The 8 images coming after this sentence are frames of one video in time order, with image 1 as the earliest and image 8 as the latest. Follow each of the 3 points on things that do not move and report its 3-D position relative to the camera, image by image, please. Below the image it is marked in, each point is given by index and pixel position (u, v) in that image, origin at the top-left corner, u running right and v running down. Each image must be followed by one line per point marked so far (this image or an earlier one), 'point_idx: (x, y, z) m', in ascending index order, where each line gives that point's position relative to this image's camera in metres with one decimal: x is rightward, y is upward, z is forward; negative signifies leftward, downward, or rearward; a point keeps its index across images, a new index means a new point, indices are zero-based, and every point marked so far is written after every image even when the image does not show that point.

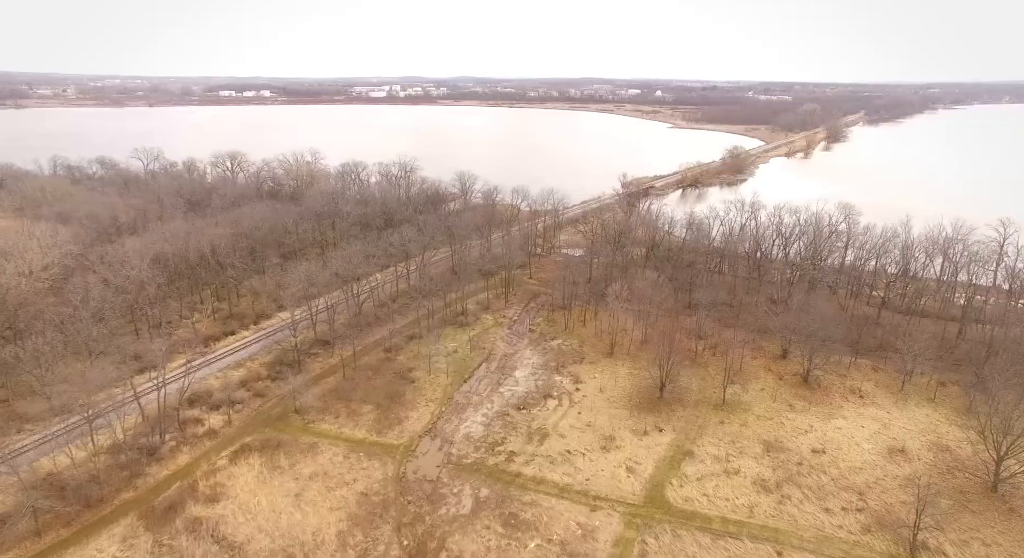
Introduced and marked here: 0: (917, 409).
0: (+14.9, -4.7, +19.3) m
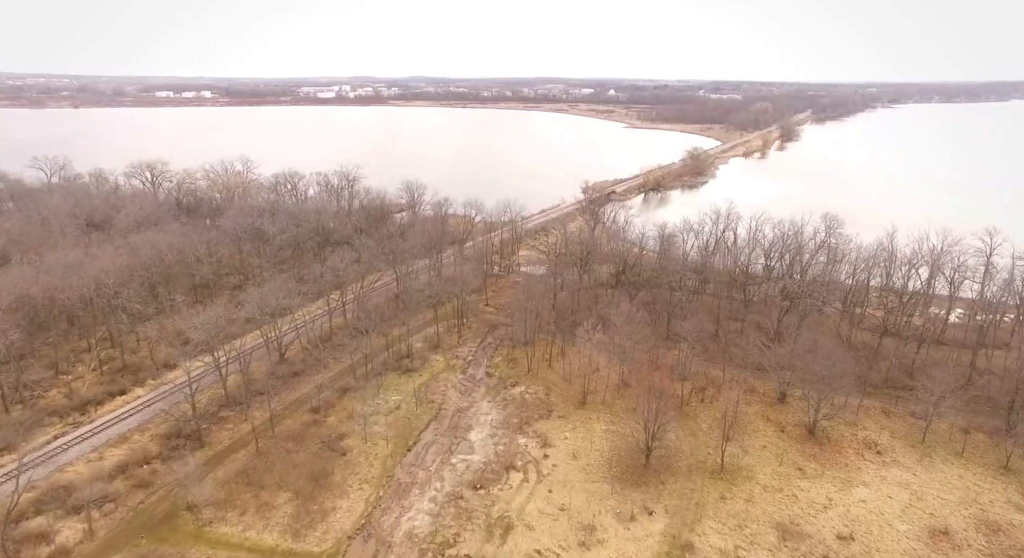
0: (+13.5, -5.8, +16.3) m
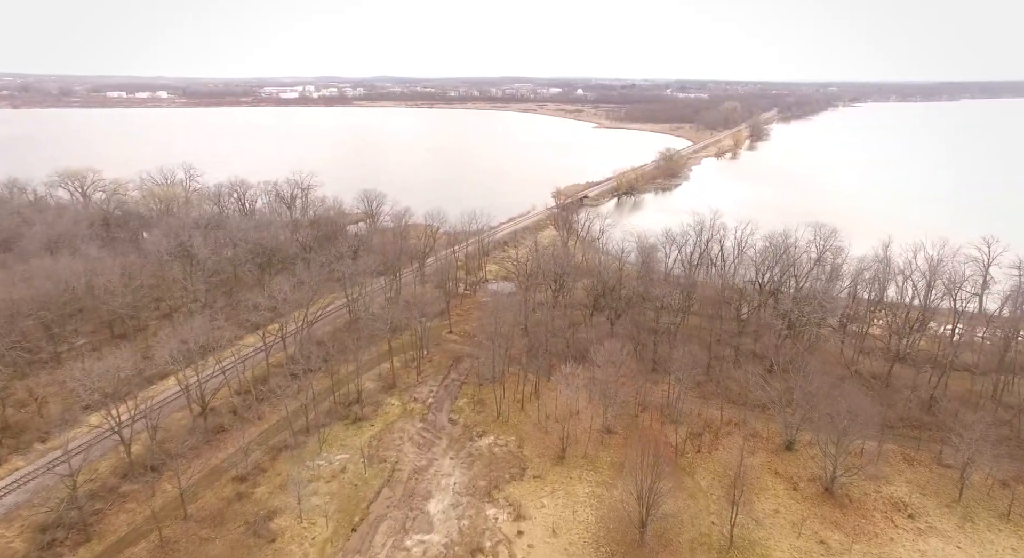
0: (+12.6, -6.7, +13.8) m
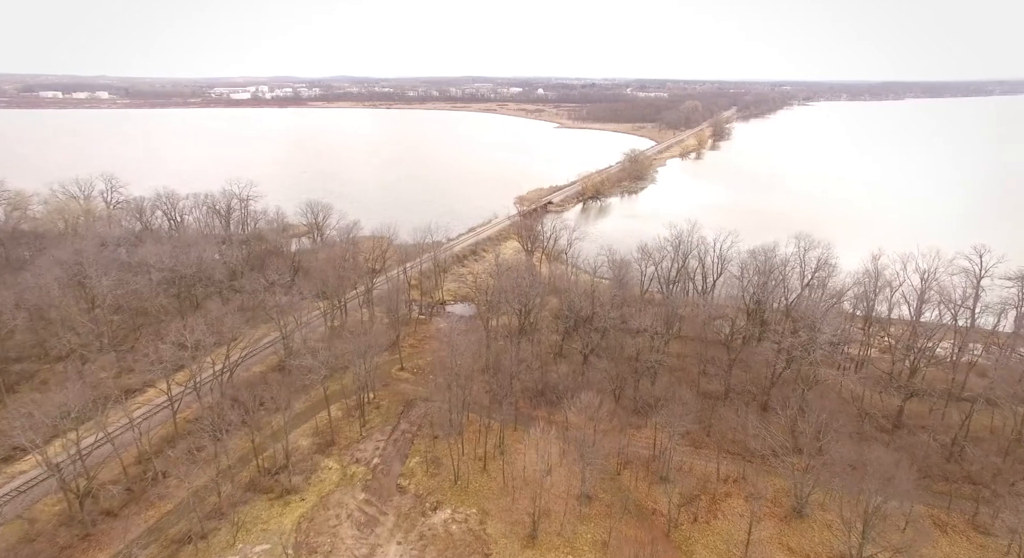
0: (+11.8, -7.6, +11.4) m
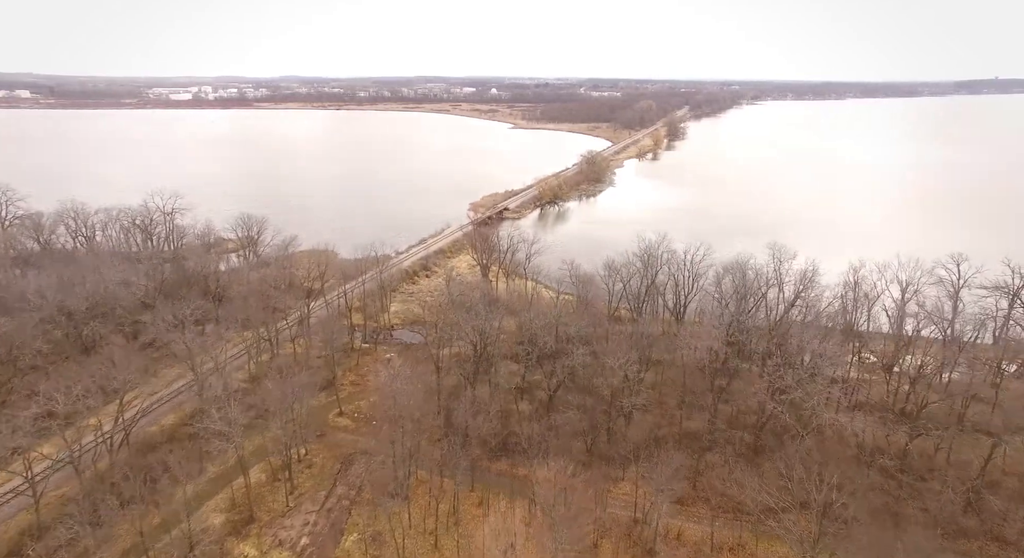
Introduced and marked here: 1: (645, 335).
0: (+11.0, -8.3, +9.4) m
1: (+5.1, -2.0, +19.9) m
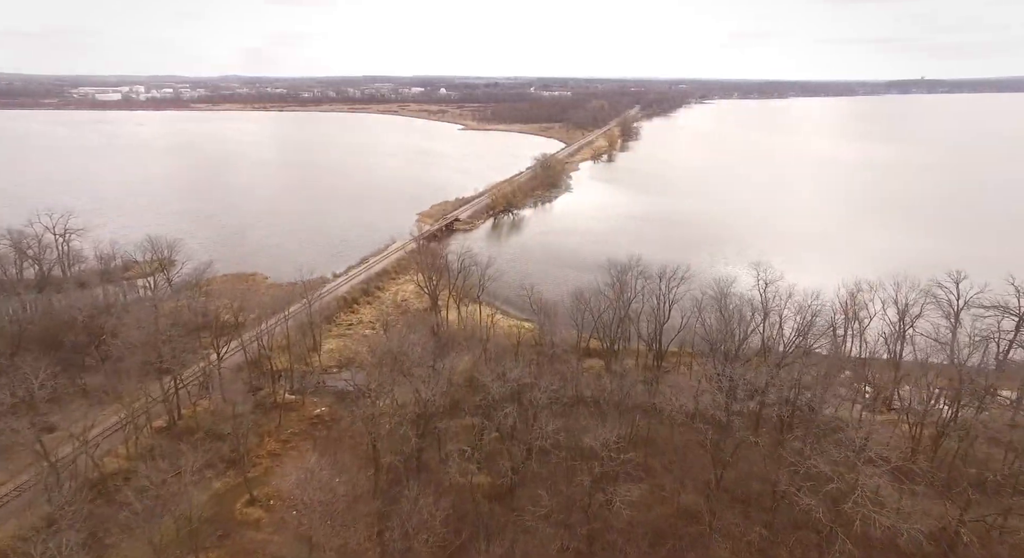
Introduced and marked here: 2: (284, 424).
0: (+10.6, -9.3, +6.6) m
1: (+3.7, -3.2, +16.6) m
2: (-8.6, -5.4, +19.9) m
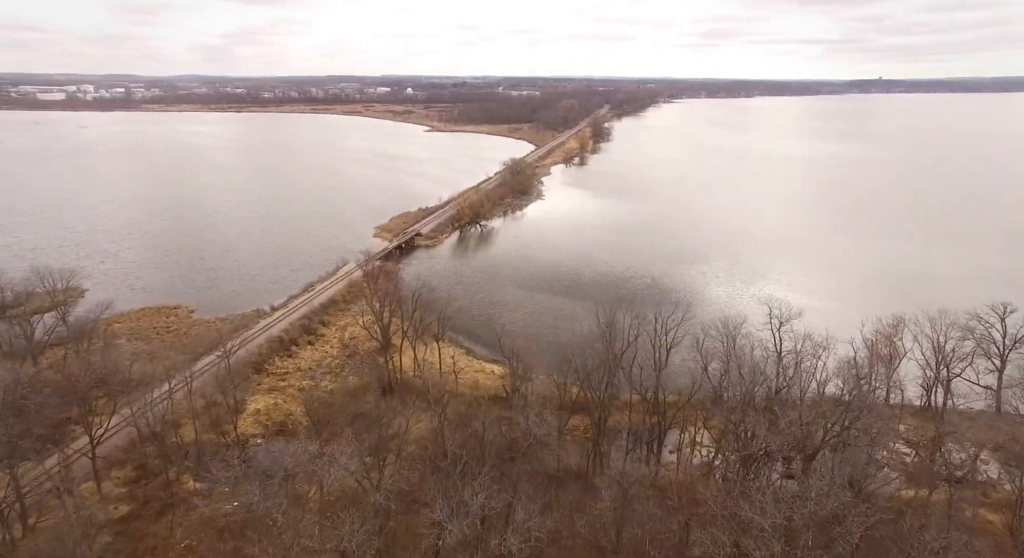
0: (+10.4, -10.7, +2.9) m
1: (+2.8, -4.7, +12.5) m
2: (-9.5, -7.1, +15.1) m
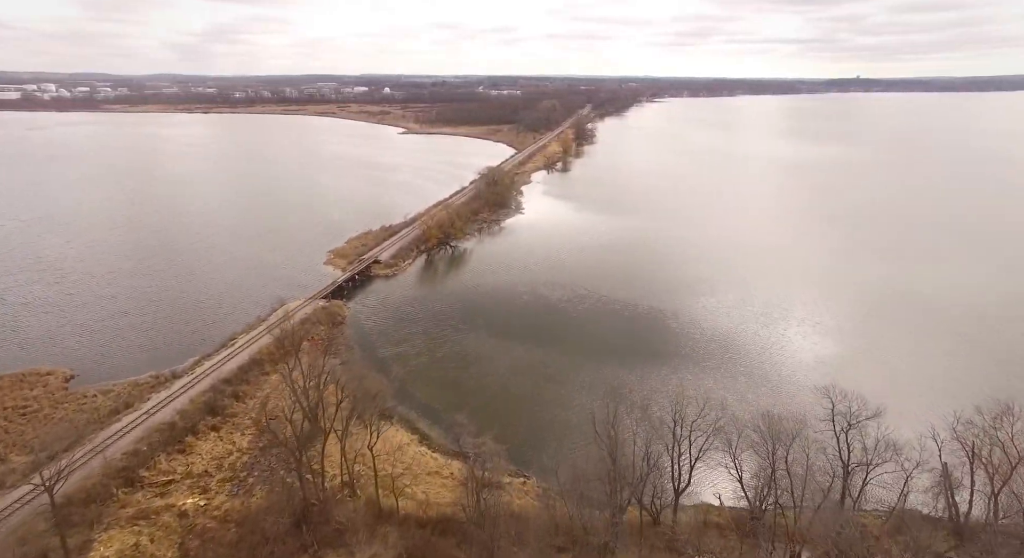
0: (+10.0, -12.9, -2.8) m
1: (+2.0, -7.1, +6.5) m
2: (-10.4, -9.6, +8.8) m
